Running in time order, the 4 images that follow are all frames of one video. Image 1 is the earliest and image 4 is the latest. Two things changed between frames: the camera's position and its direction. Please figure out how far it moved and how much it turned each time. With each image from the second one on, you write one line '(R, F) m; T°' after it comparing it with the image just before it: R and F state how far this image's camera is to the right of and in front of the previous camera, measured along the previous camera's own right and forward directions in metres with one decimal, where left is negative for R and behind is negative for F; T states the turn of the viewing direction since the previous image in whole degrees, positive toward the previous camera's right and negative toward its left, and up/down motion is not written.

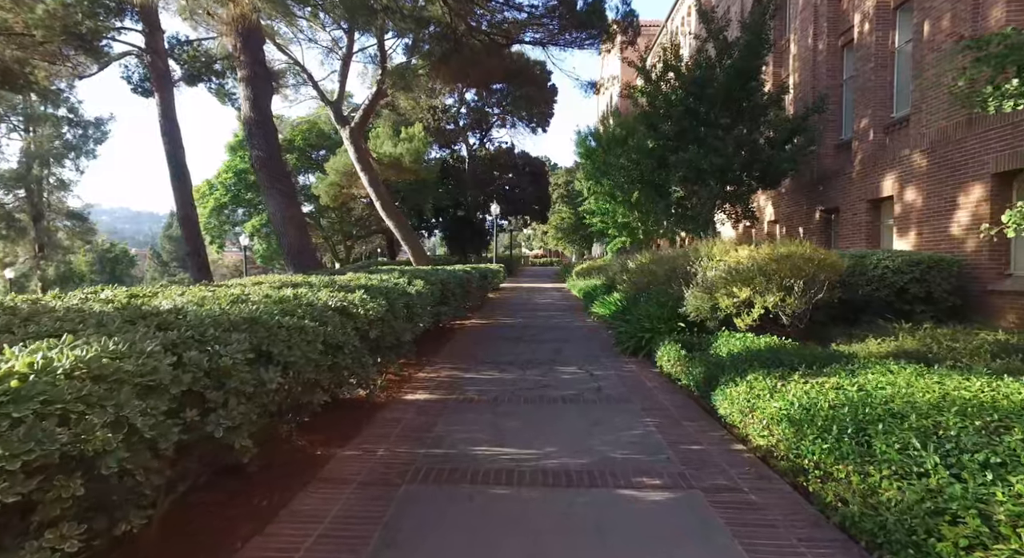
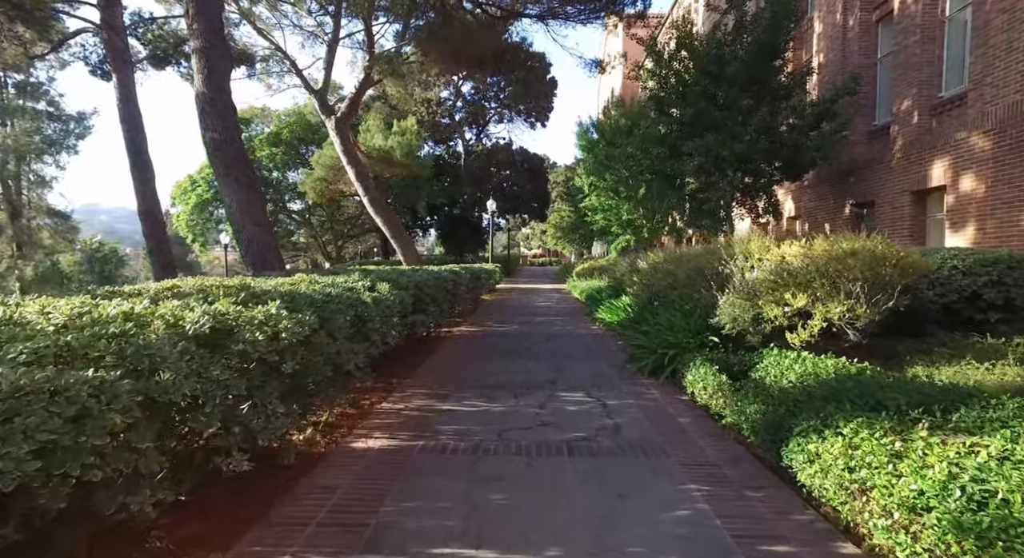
(+0.1, +1.6) m; 0°
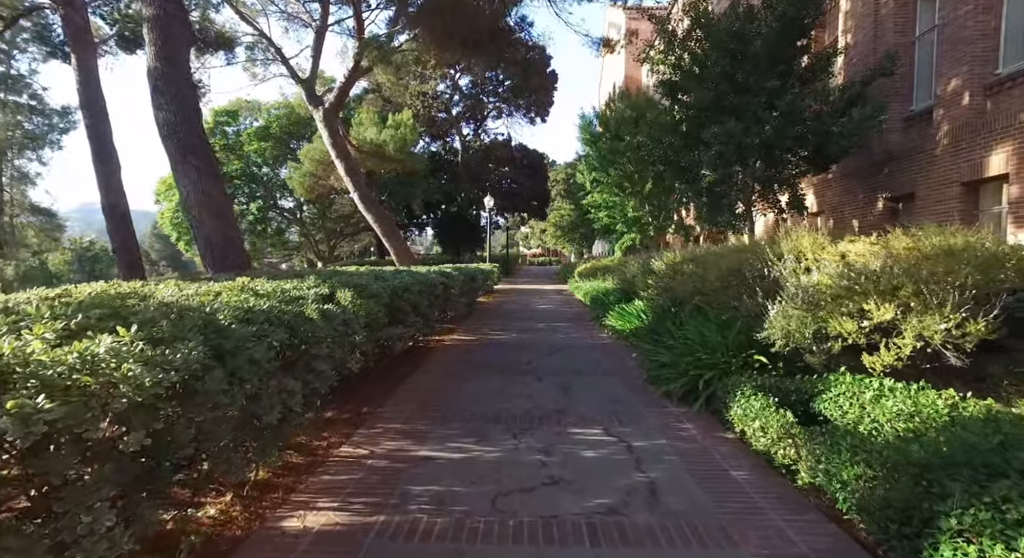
(0.0, +1.3) m; 0°
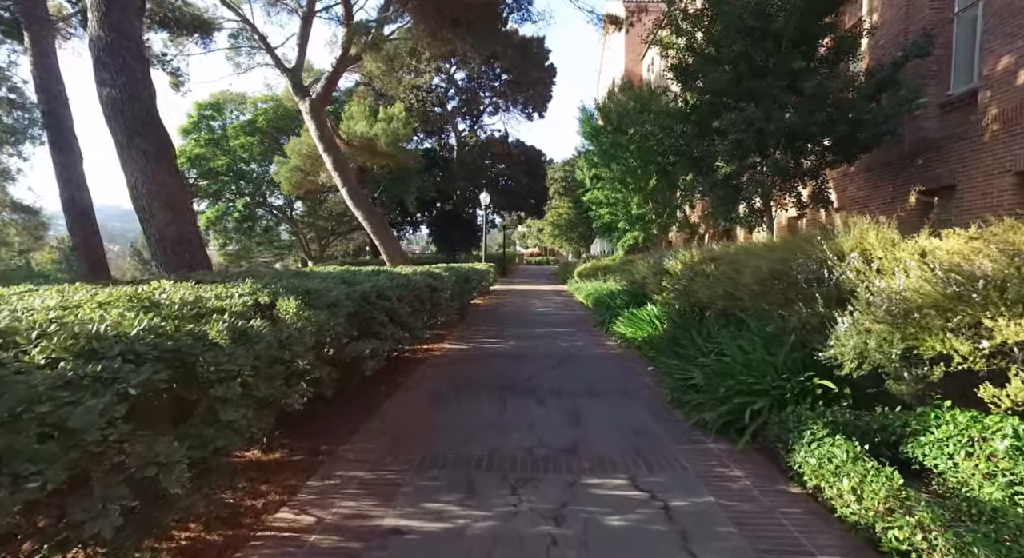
(0.0, +1.2) m; 0°
